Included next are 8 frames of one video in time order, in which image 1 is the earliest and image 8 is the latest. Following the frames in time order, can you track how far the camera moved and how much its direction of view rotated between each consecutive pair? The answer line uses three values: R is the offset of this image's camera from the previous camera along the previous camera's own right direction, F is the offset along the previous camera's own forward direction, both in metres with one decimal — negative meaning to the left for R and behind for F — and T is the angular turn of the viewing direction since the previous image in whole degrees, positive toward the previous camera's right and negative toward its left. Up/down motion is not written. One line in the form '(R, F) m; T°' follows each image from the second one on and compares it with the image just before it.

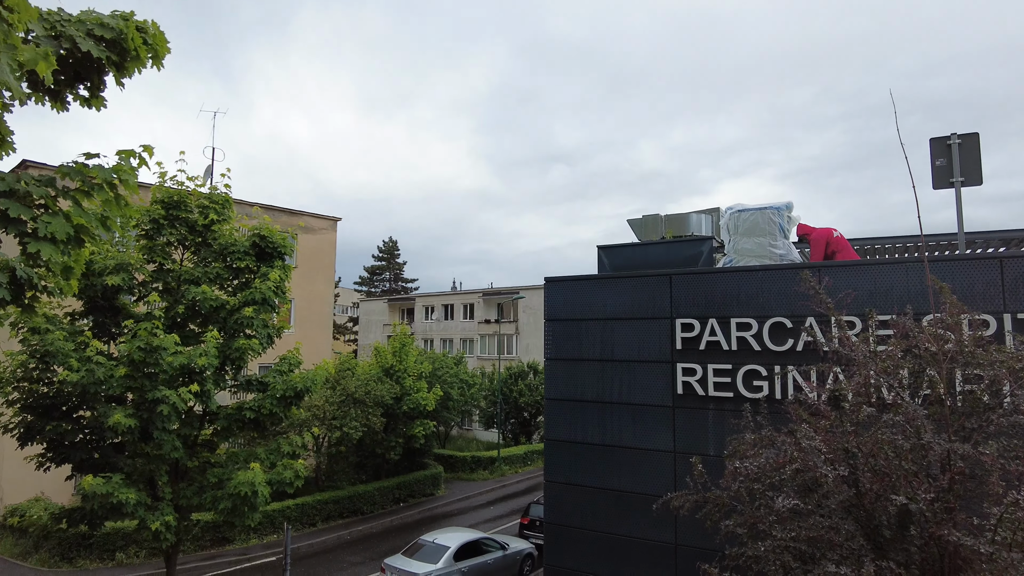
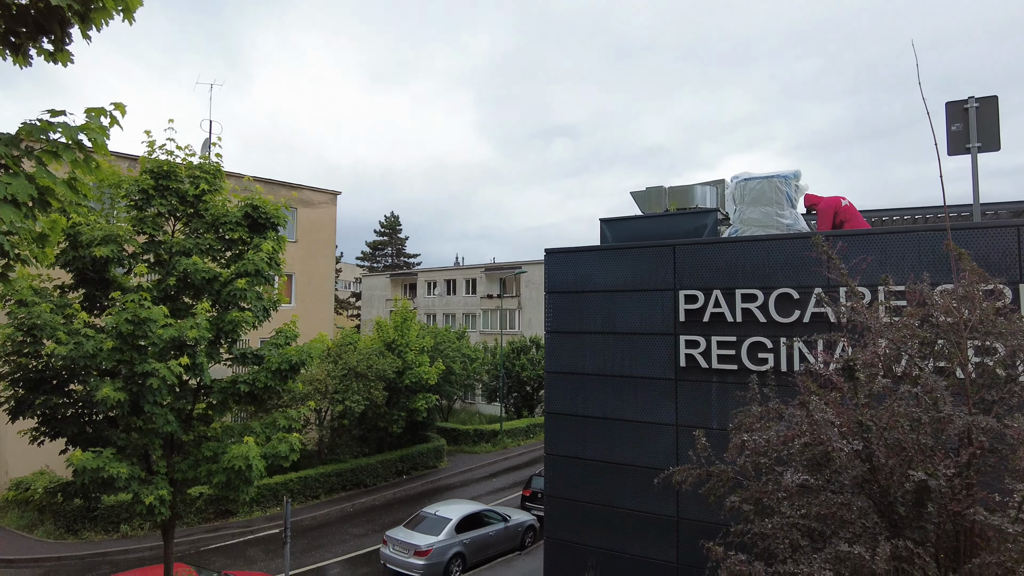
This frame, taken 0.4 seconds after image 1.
(+0.1, +0.2) m; 0°
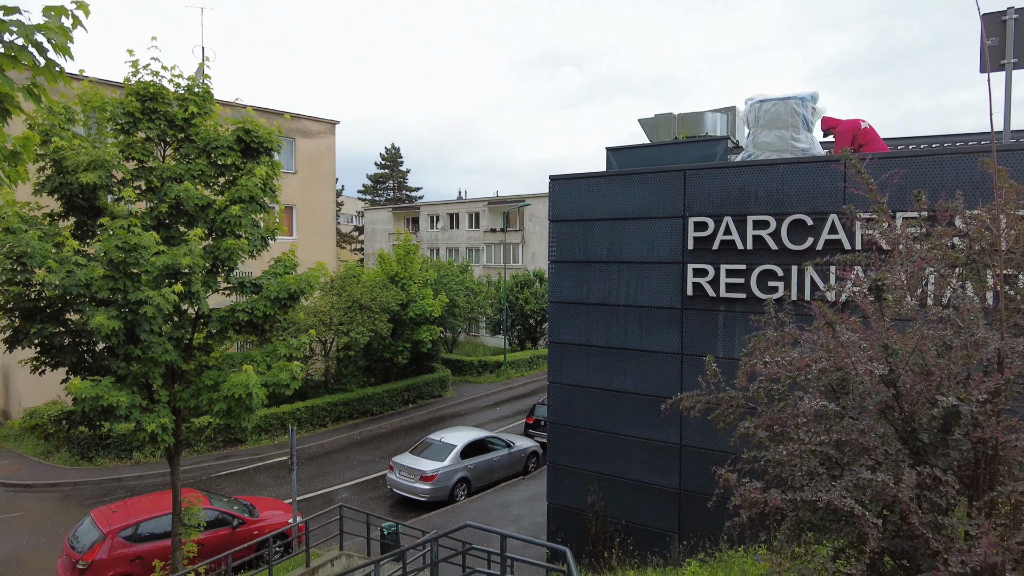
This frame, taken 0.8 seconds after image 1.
(0.0, +0.2) m; 0°
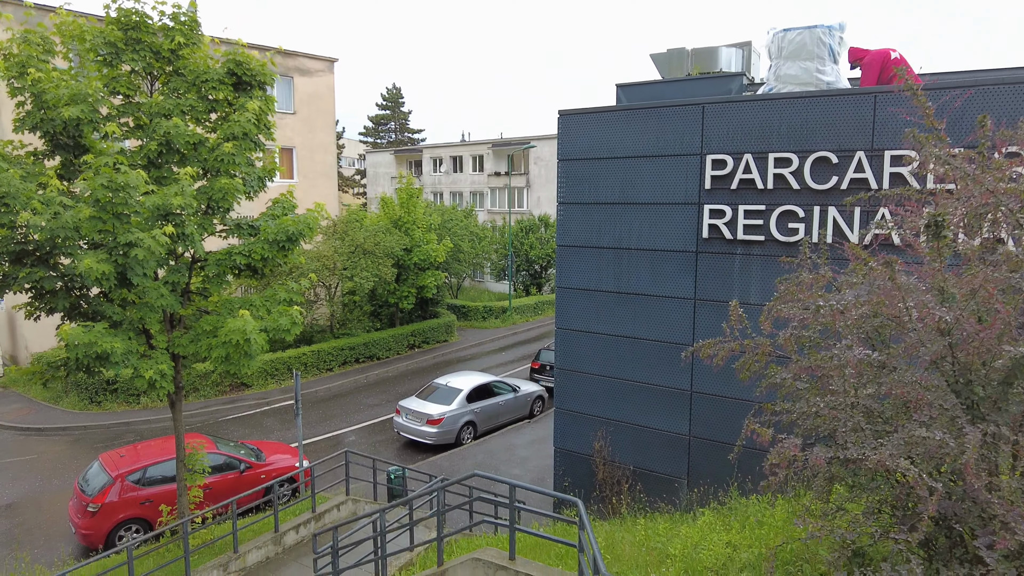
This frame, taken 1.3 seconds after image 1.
(0.0, +0.3) m; 0°
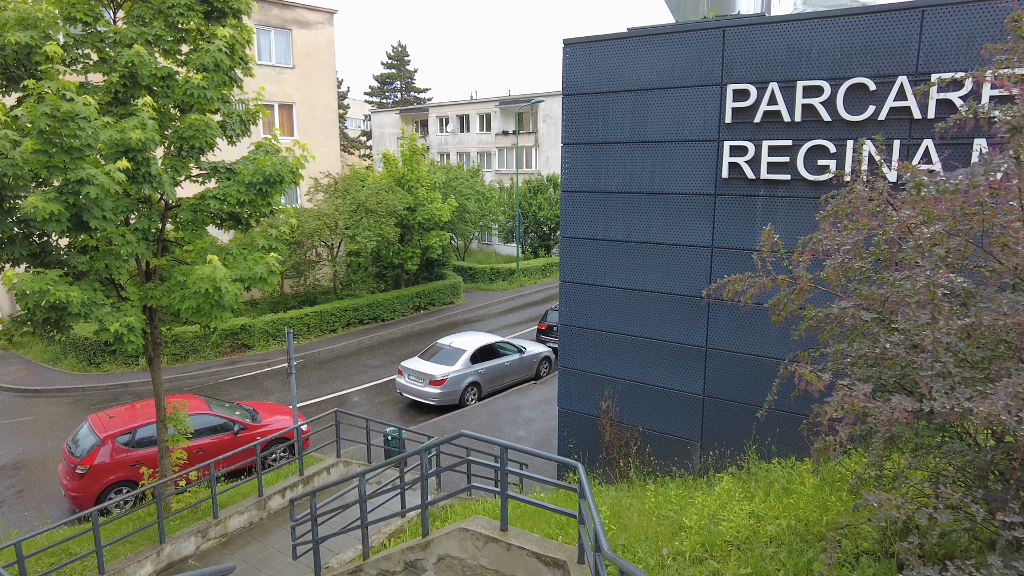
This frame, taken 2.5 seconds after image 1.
(+0.1, +0.7) m; -1°
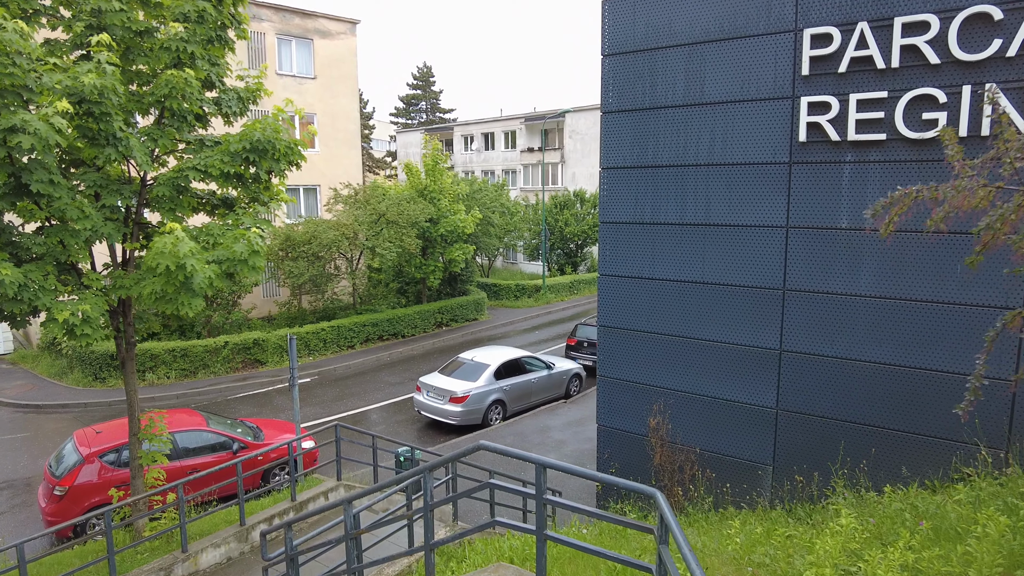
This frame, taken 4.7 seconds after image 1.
(-0.1, +1.2) m; -2°
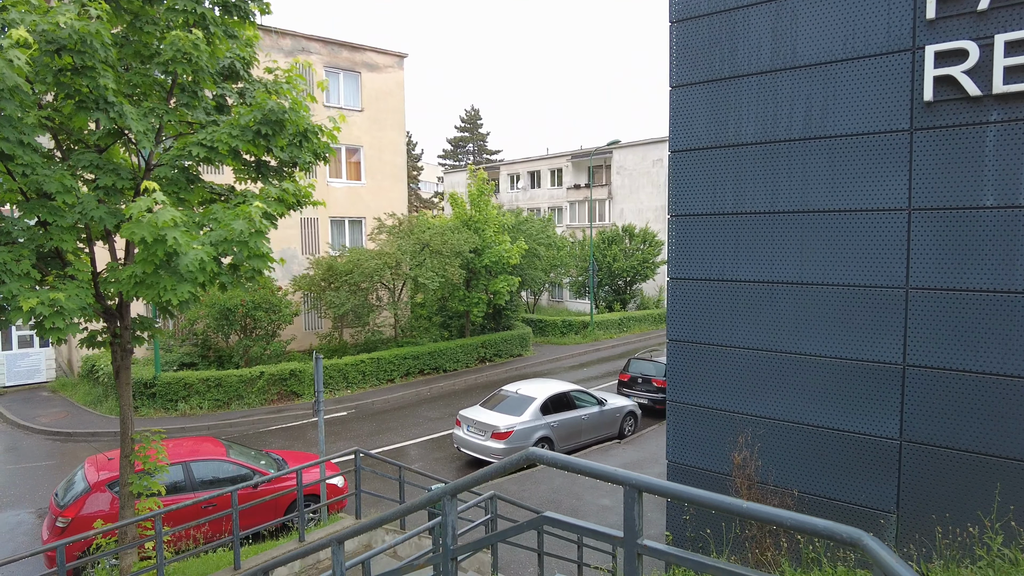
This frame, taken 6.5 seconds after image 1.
(-0.1, +1.1) m; -4°
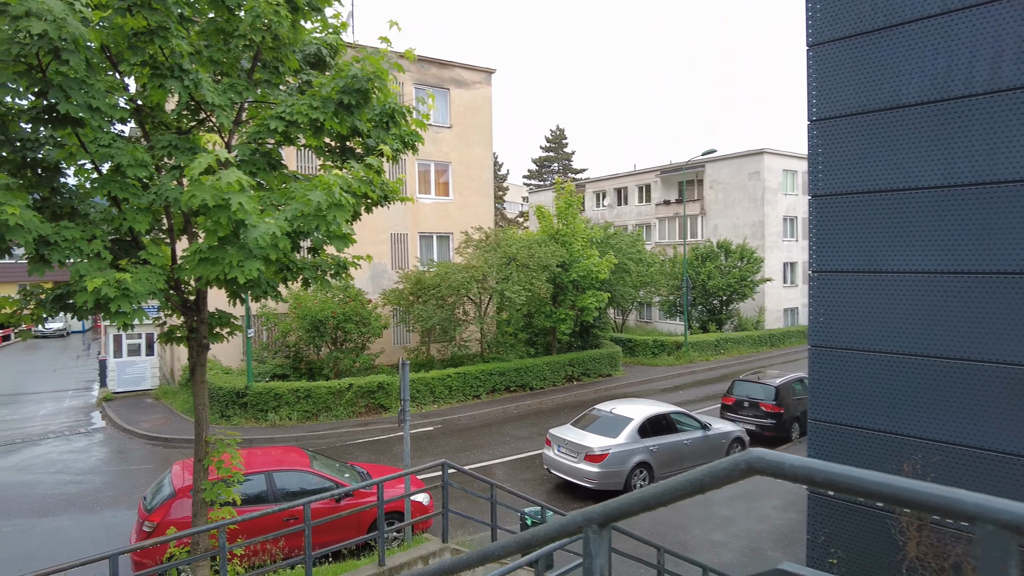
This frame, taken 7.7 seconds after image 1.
(-0.2, +0.8) m; -8°
